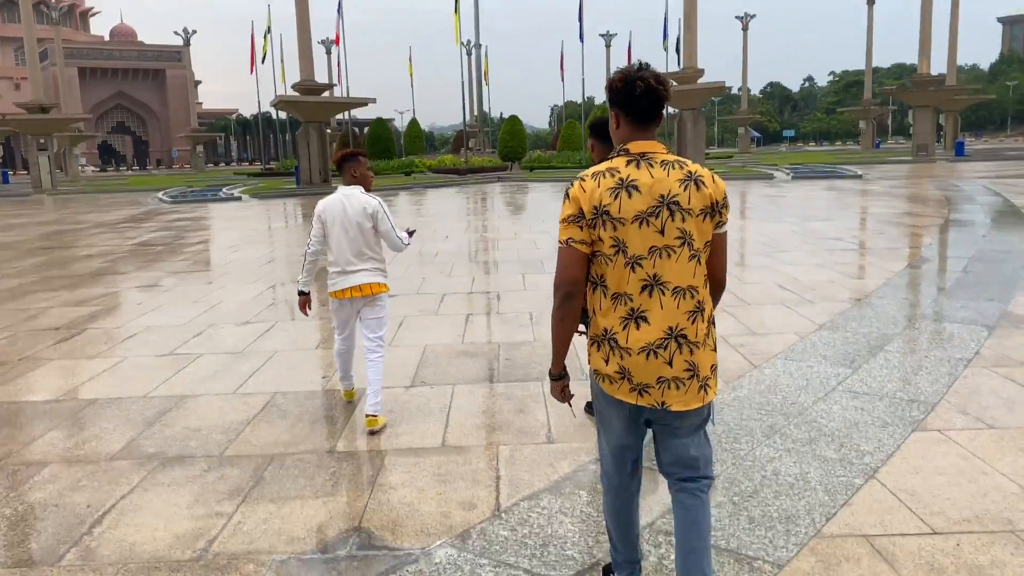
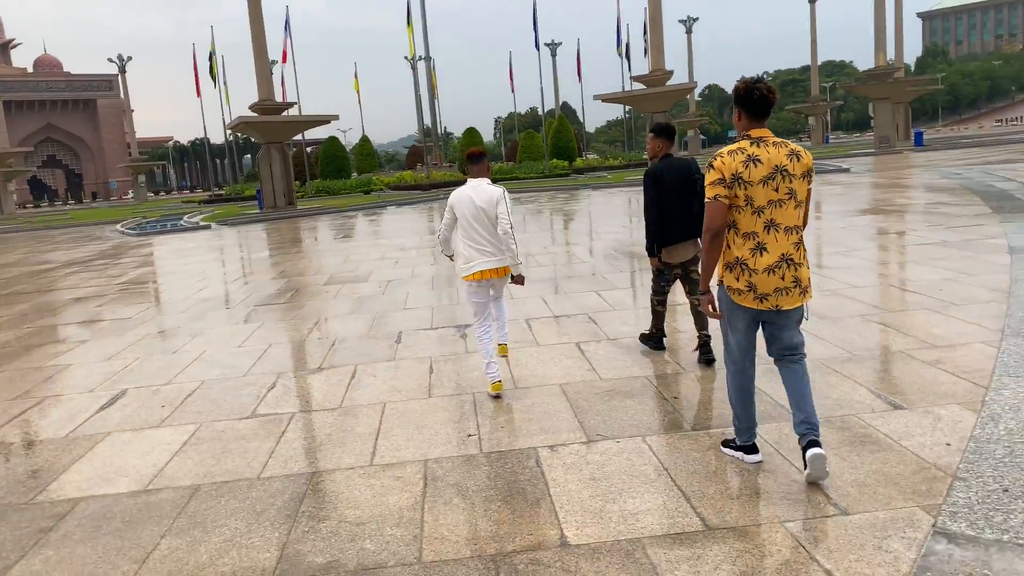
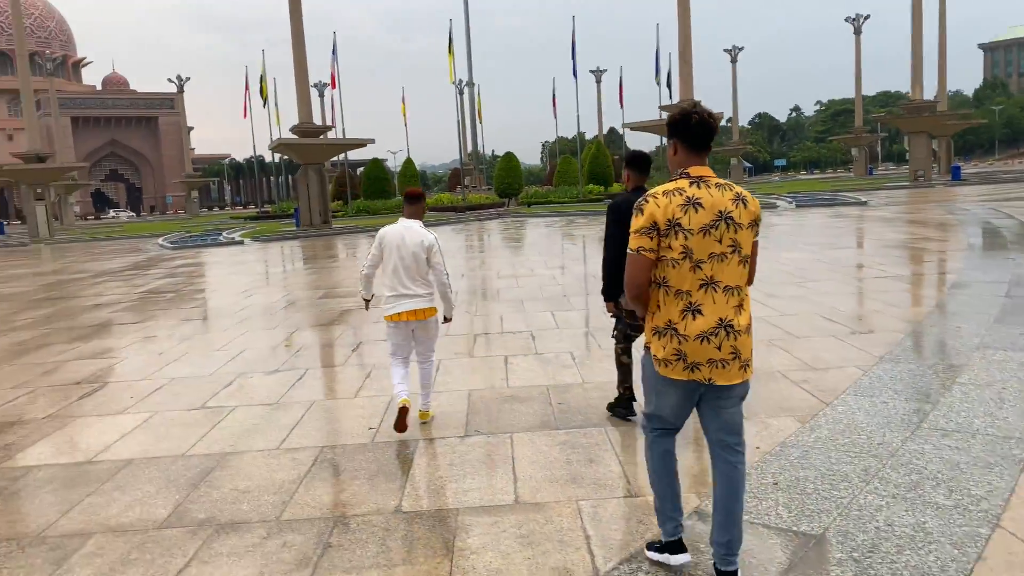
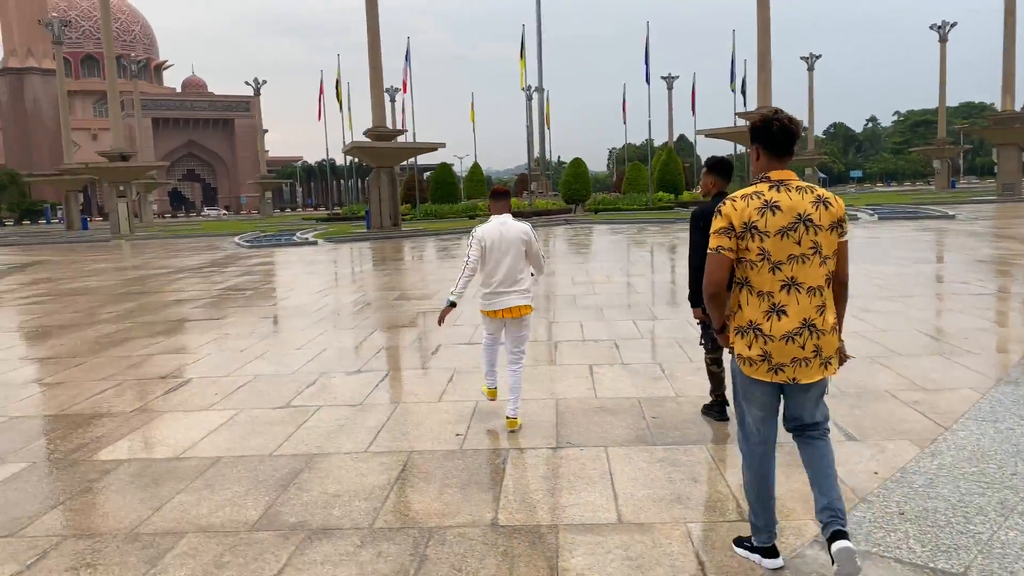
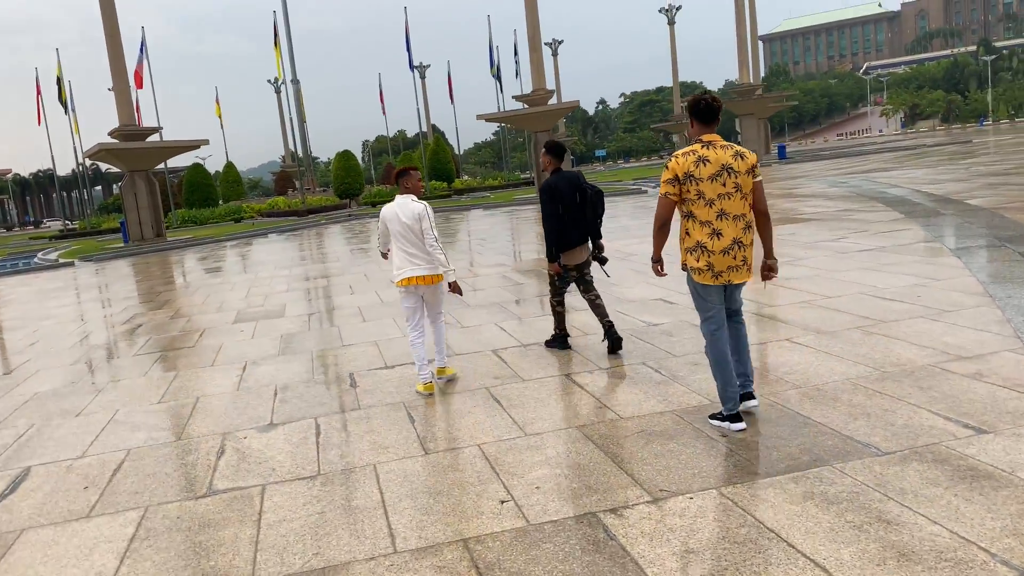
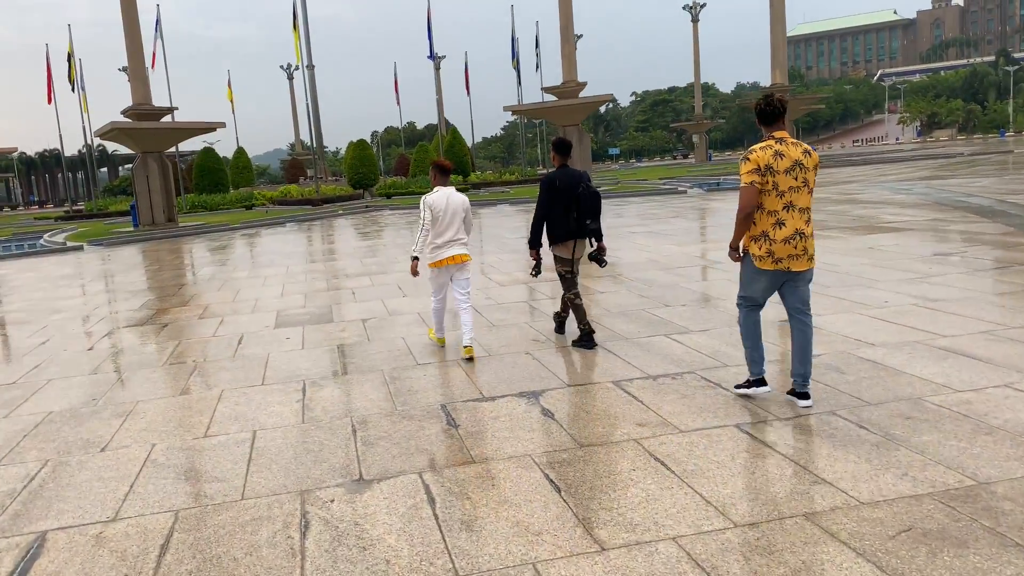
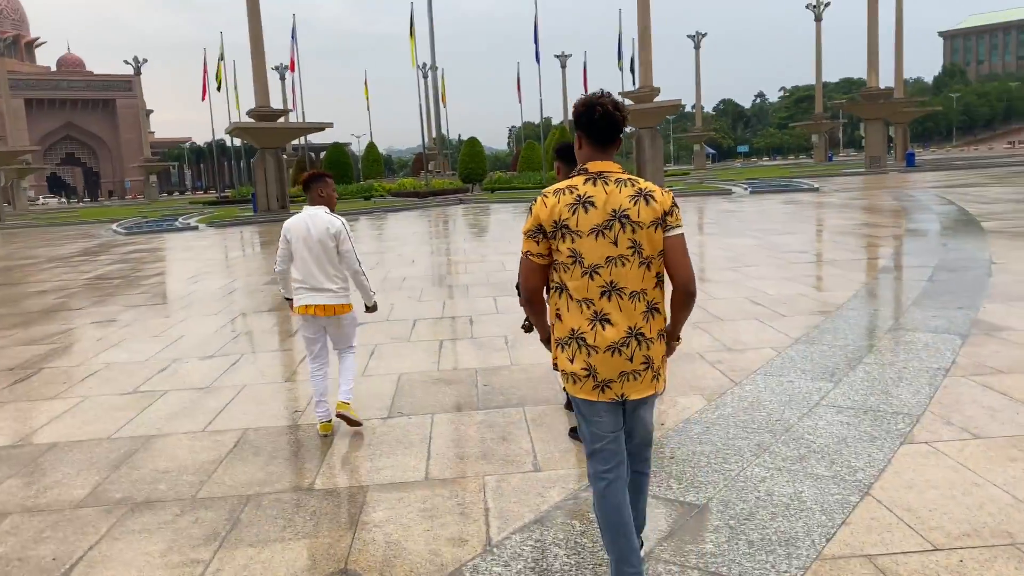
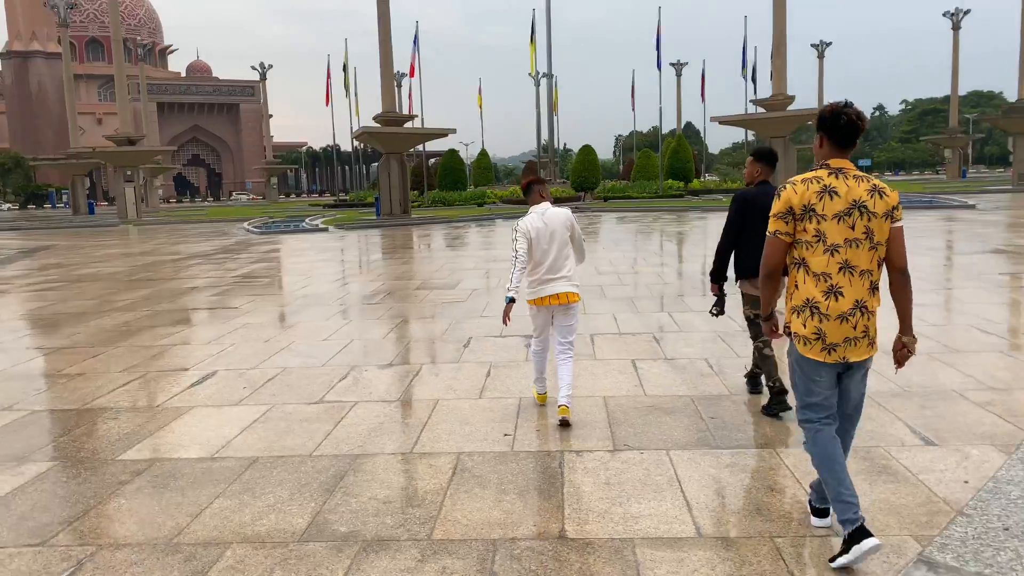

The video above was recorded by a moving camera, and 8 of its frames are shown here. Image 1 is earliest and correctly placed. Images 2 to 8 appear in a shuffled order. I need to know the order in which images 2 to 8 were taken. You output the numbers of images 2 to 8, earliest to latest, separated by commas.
7, 3, 4, 8, 2, 5, 6
